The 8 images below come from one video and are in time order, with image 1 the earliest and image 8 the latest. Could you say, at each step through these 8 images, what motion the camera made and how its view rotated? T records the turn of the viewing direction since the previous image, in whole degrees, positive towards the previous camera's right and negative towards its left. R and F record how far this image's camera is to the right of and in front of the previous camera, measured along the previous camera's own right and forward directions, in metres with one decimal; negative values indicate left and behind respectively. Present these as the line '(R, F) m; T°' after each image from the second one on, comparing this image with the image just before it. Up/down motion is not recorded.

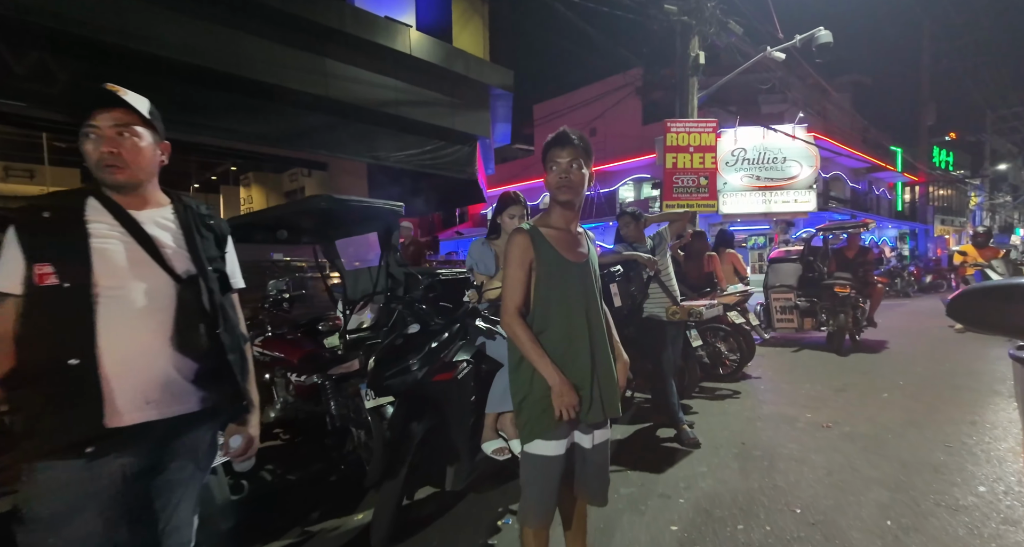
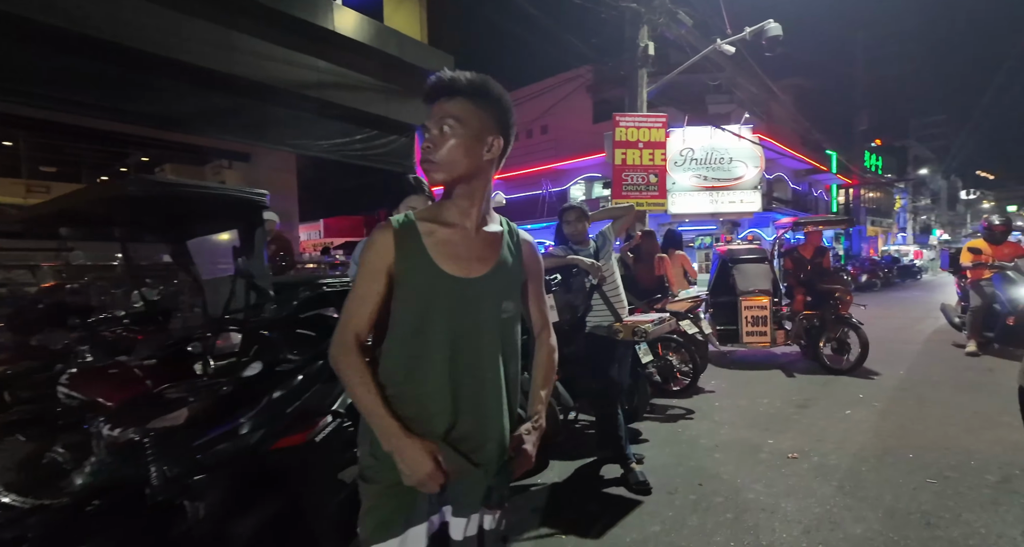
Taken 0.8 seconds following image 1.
(+0.3, +0.7) m; +5°
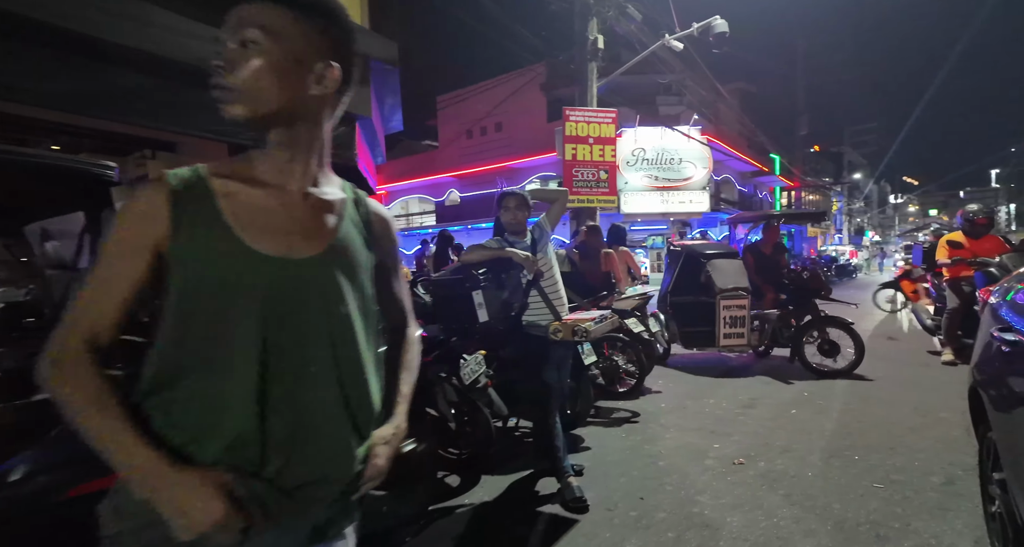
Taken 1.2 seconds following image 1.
(+0.2, +0.4) m; +5°
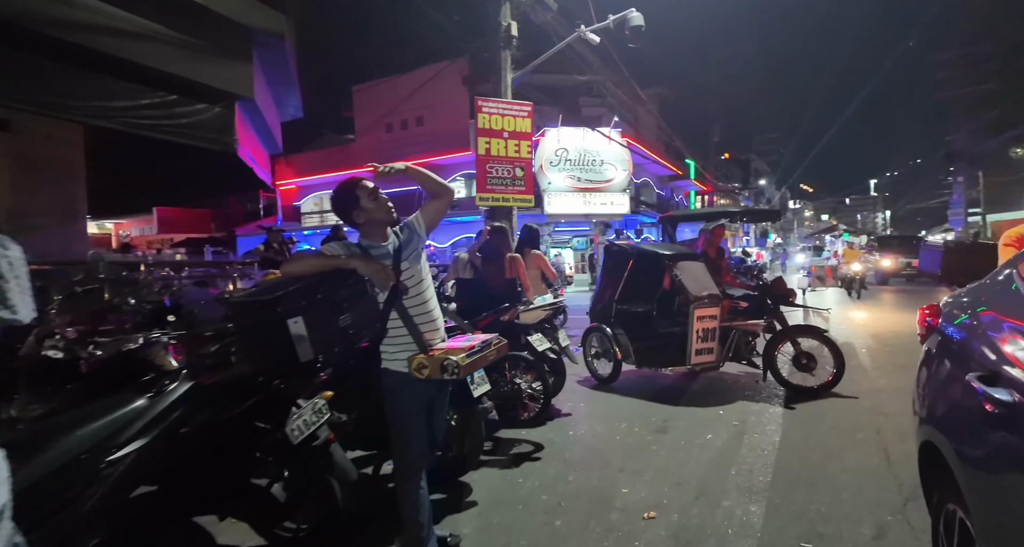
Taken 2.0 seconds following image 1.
(+0.4, +0.7) m; +8°
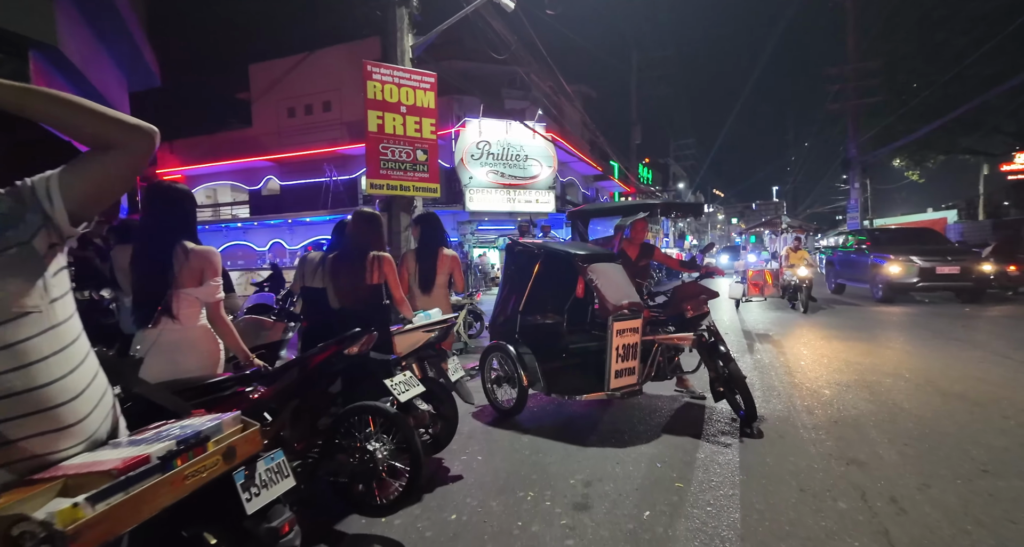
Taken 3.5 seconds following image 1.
(+0.5, +1.3) m; +8°
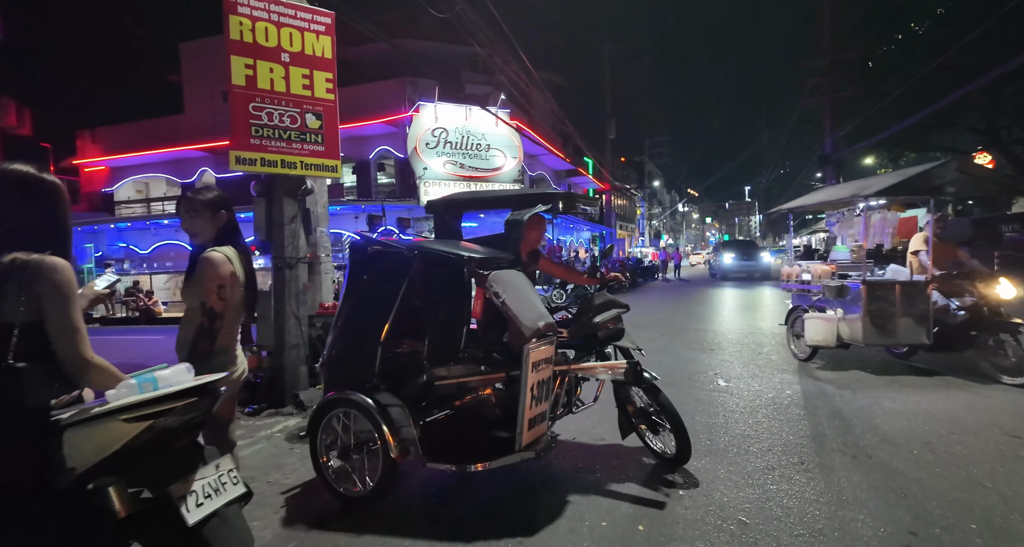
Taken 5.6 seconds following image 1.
(+0.6, +1.8) m; +3°
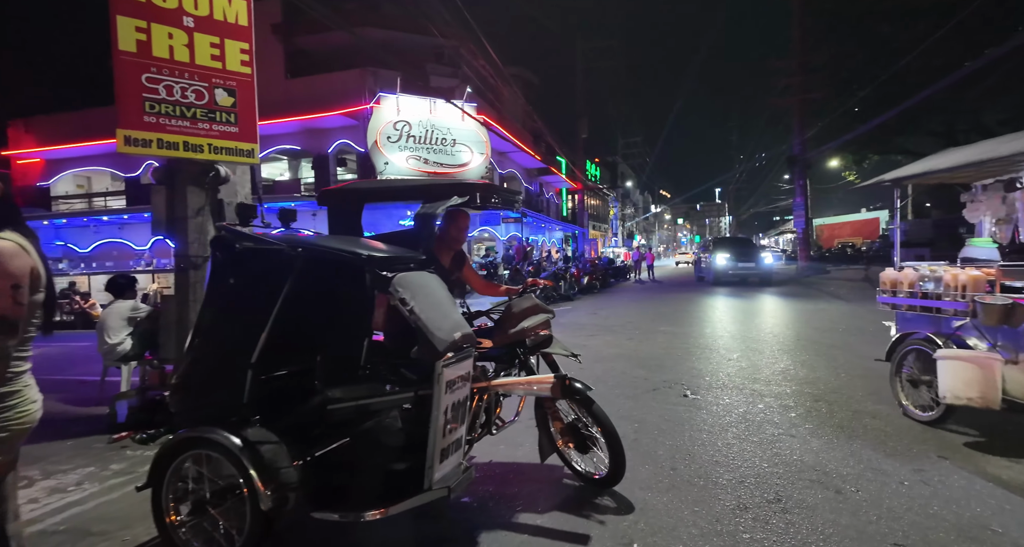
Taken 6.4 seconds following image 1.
(+0.3, +0.6) m; +3°
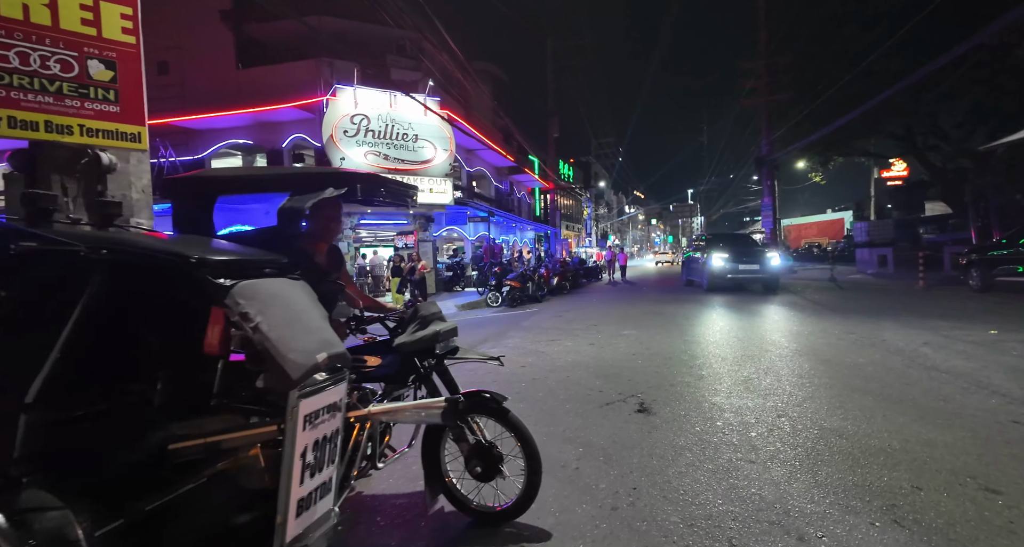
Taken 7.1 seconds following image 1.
(+0.4, +0.6) m; +3°
